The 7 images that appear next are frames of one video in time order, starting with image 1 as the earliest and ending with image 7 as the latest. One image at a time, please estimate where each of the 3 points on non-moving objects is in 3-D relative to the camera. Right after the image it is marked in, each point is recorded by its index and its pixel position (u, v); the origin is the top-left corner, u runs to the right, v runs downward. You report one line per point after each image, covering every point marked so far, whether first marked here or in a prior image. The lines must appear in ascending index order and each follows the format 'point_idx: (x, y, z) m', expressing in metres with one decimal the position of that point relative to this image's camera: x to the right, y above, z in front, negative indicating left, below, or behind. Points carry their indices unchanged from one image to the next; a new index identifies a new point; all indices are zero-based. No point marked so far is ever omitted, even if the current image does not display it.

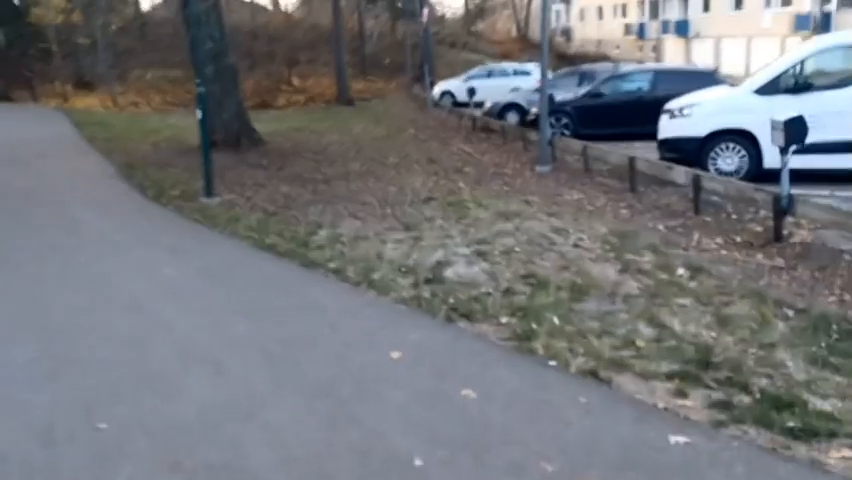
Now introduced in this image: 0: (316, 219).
0: (-1.7, +0.3, +11.0) m
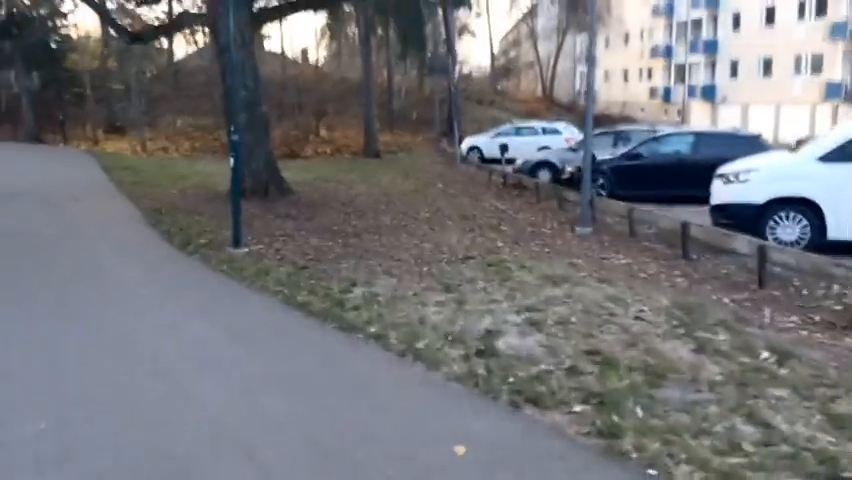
0: (-1.1, -0.5, +10.3) m
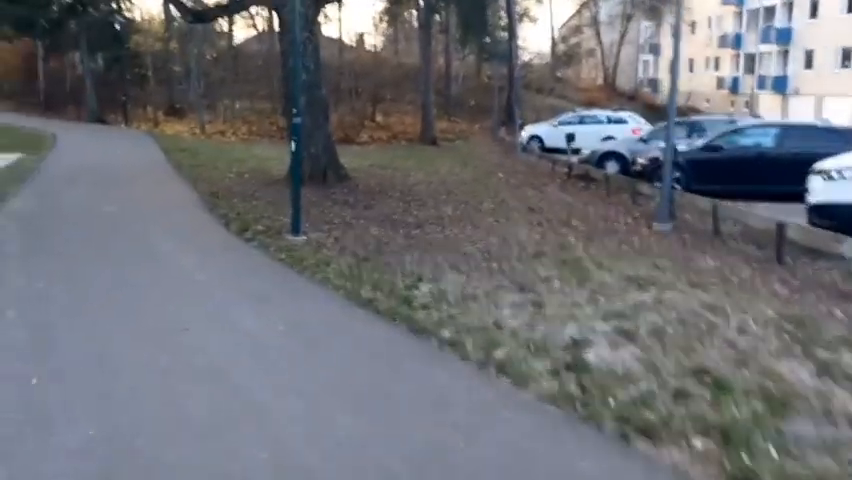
0: (-0.1, -0.4, +9.7) m
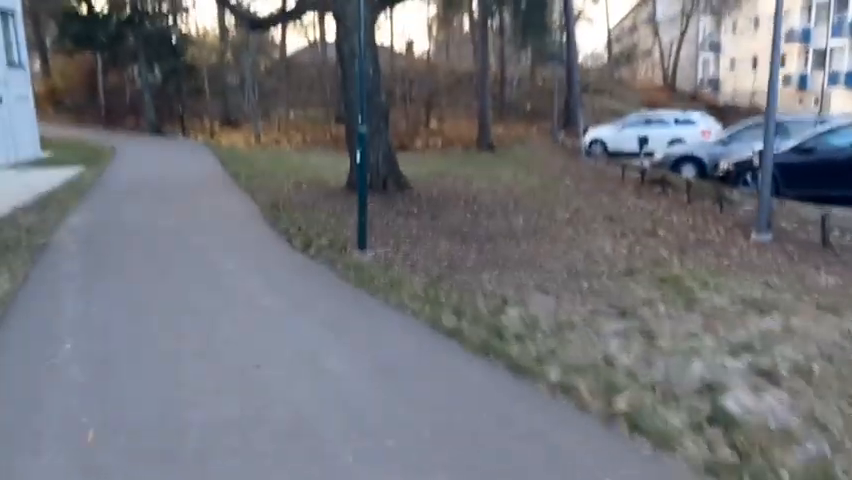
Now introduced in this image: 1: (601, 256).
0: (+0.9, -0.6, +8.8) m
1: (+2.6, -0.2, +10.7) m
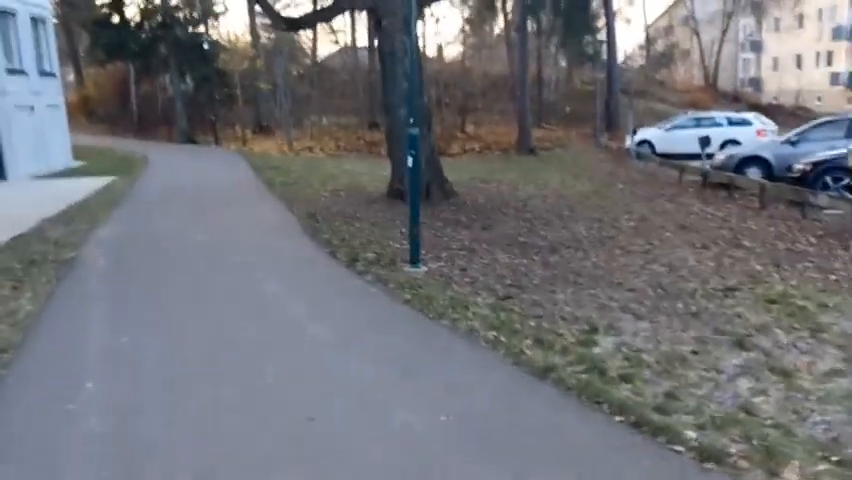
0: (+1.6, -0.8, +7.6) m
1: (+3.5, -0.4, +9.4) m
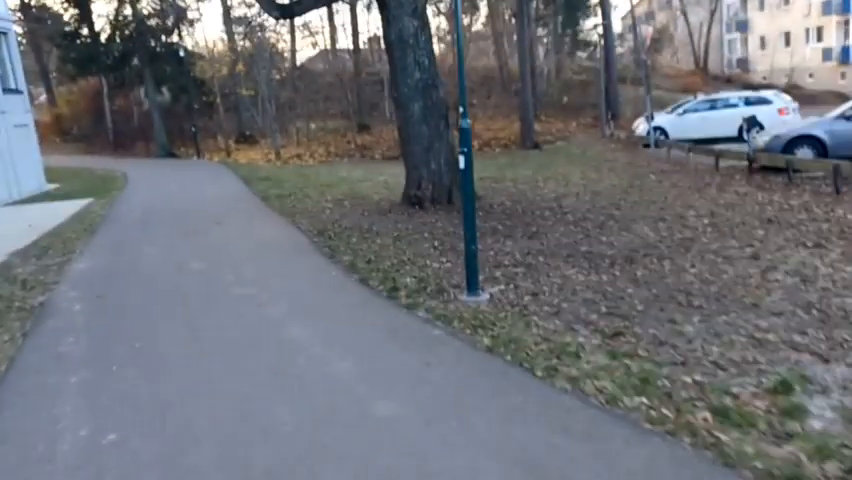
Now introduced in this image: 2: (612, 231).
0: (+2.4, -0.9, +5.5) m
1: (+4.2, -0.4, +7.4) m
2: (+3.0, +0.2, +11.5) m
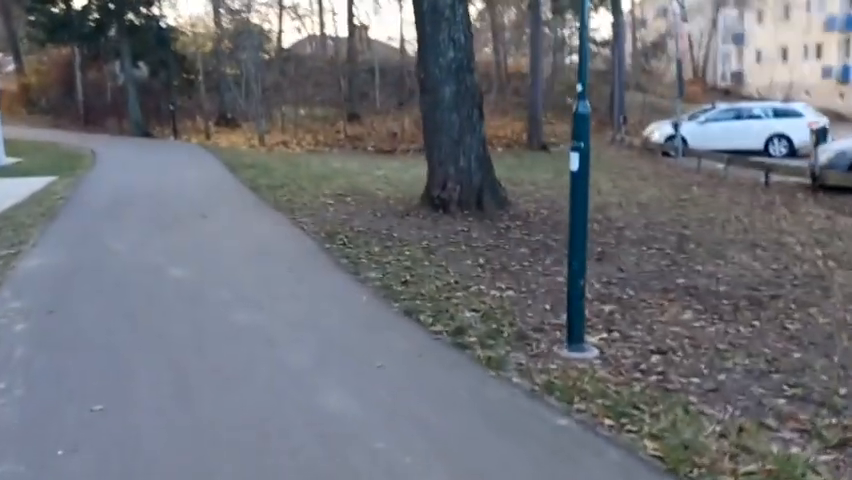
0: (+3.2, -1.3, +3.3) m
1: (+4.9, -0.9, +5.3) m
2: (+3.6, -0.2, +9.3) m
